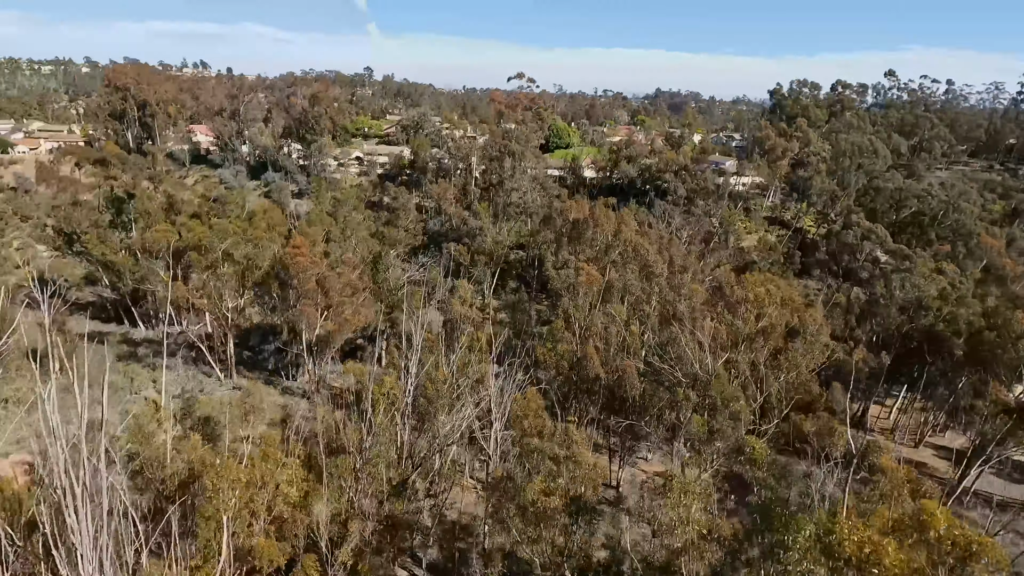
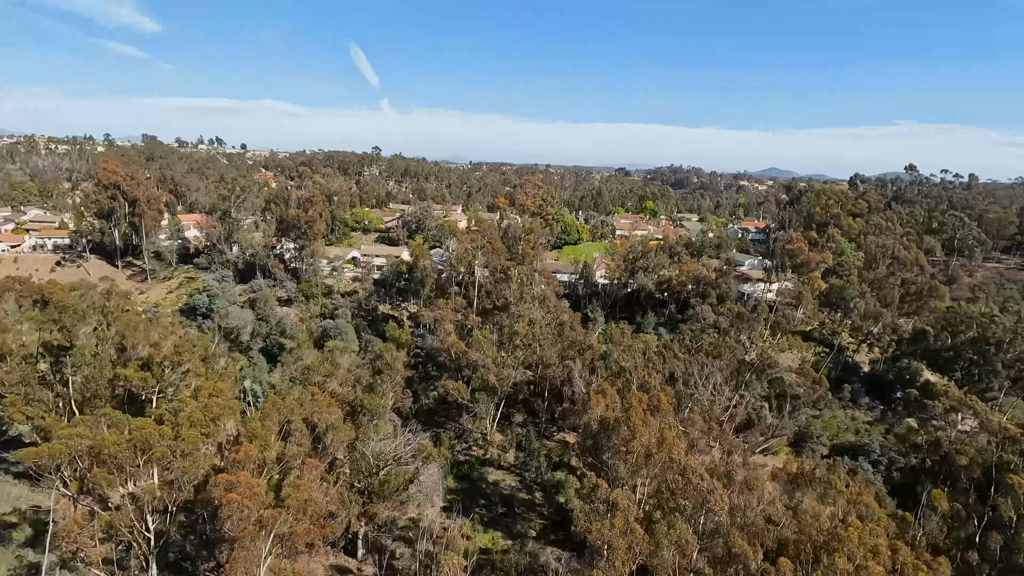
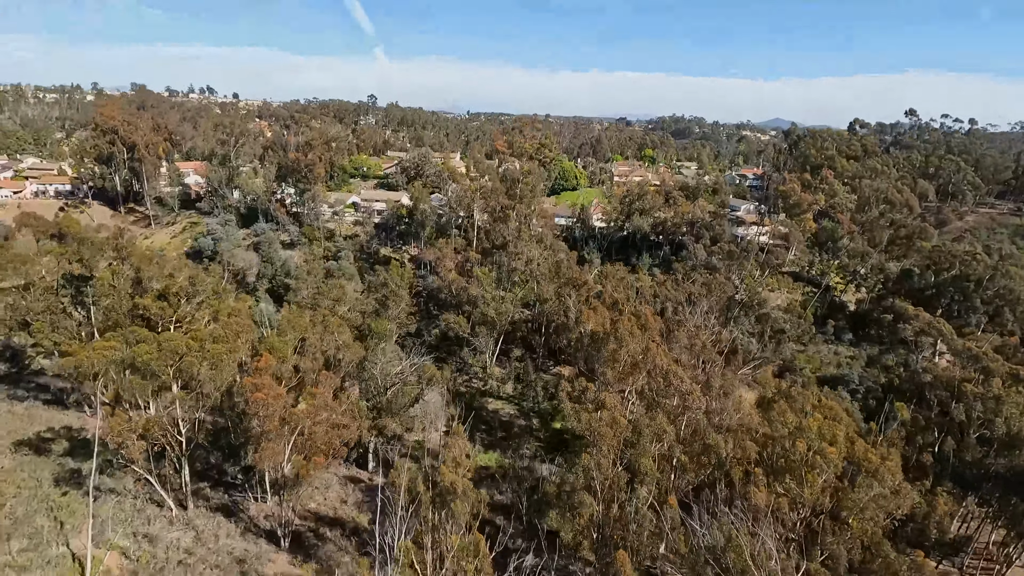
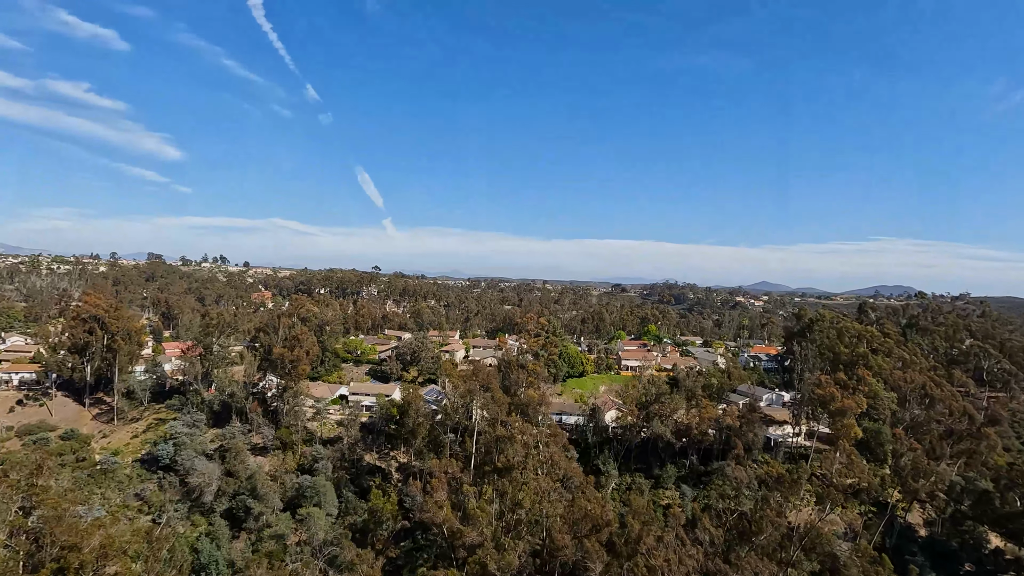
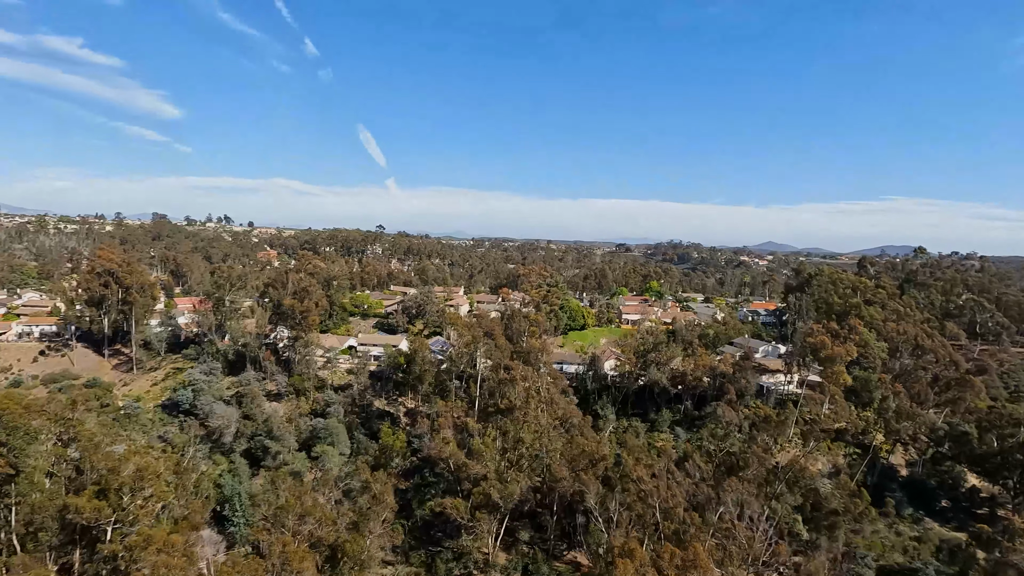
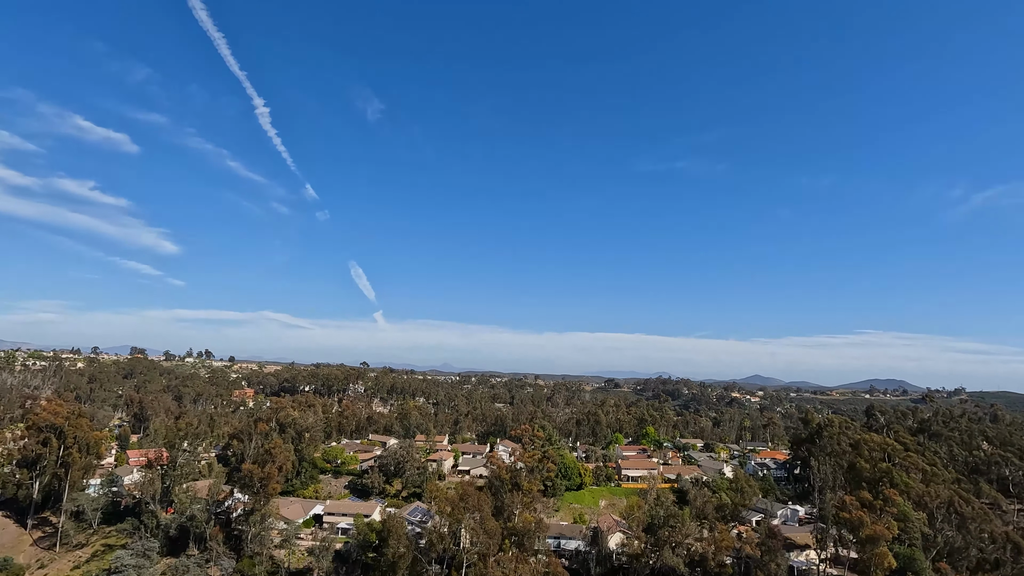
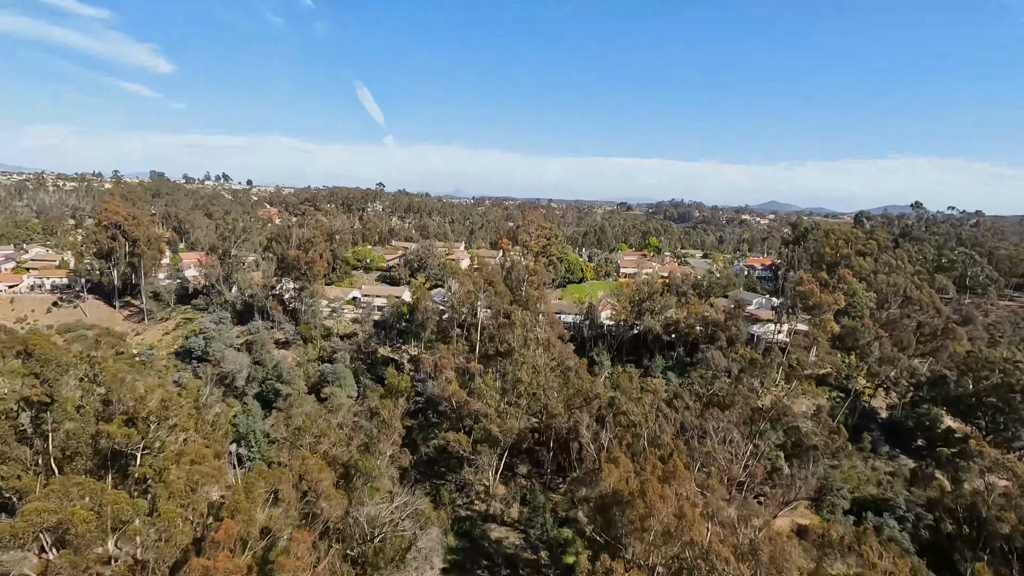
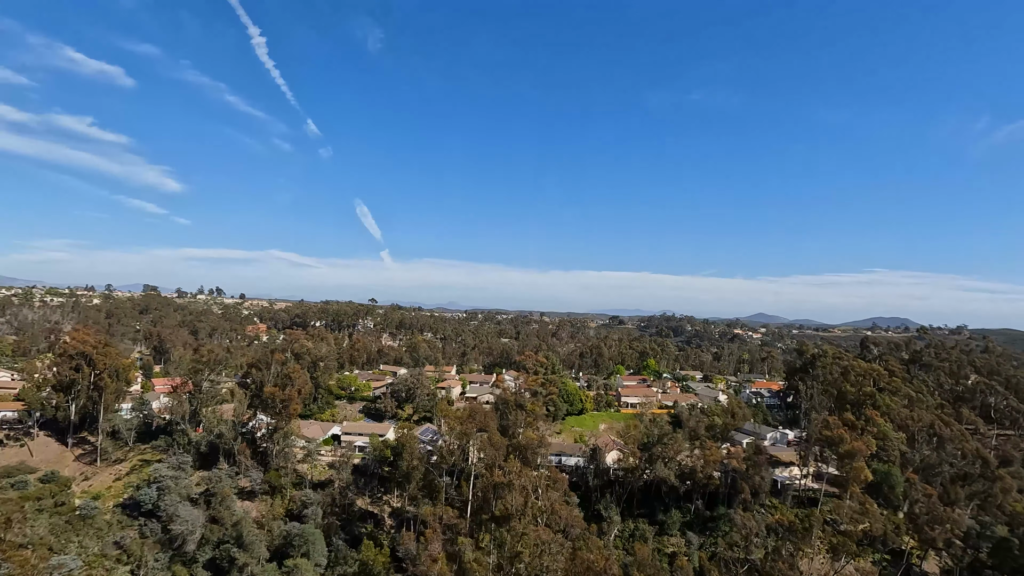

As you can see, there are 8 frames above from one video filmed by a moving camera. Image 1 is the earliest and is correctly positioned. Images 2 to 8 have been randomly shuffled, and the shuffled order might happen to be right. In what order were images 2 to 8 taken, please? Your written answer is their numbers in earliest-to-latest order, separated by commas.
3, 2, 7, 5, 4, 8, 6
